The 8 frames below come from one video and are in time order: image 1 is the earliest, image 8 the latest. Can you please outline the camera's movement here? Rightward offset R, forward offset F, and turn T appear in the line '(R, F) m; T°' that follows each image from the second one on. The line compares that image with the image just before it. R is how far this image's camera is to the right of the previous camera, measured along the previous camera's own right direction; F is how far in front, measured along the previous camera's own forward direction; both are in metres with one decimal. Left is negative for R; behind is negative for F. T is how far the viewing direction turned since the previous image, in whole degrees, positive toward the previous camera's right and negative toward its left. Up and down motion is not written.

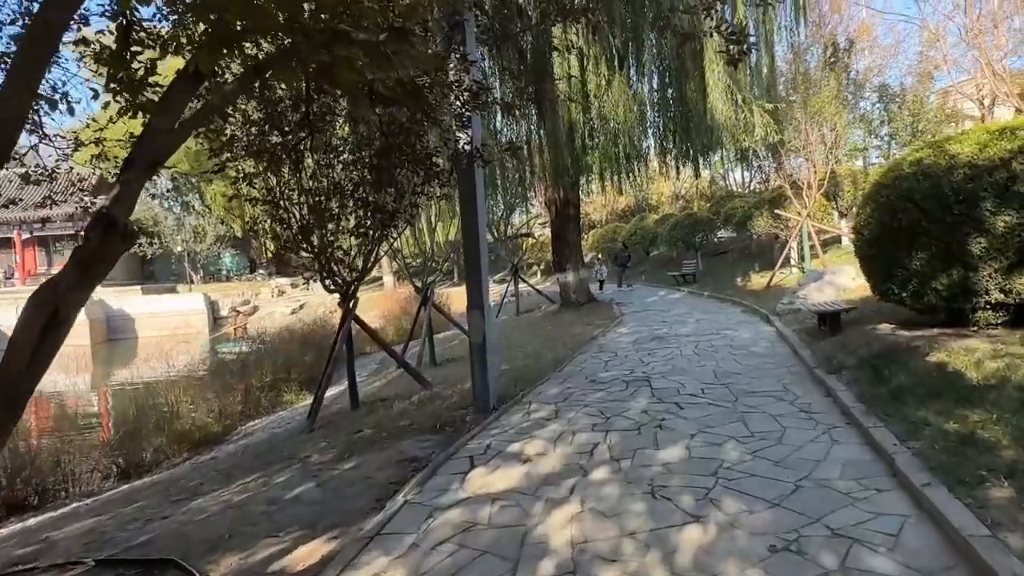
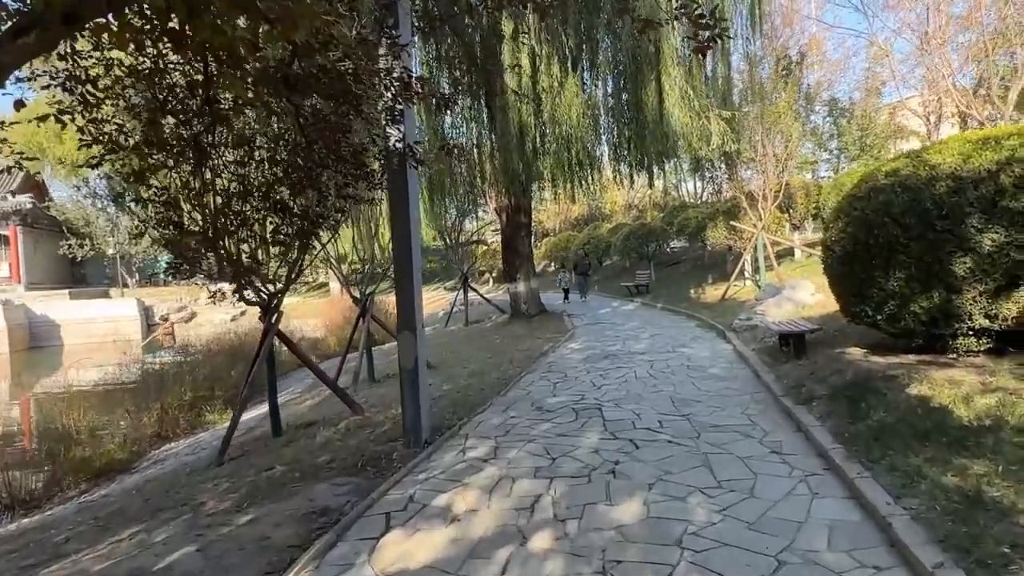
(+0.1, +0.6) m; +4°
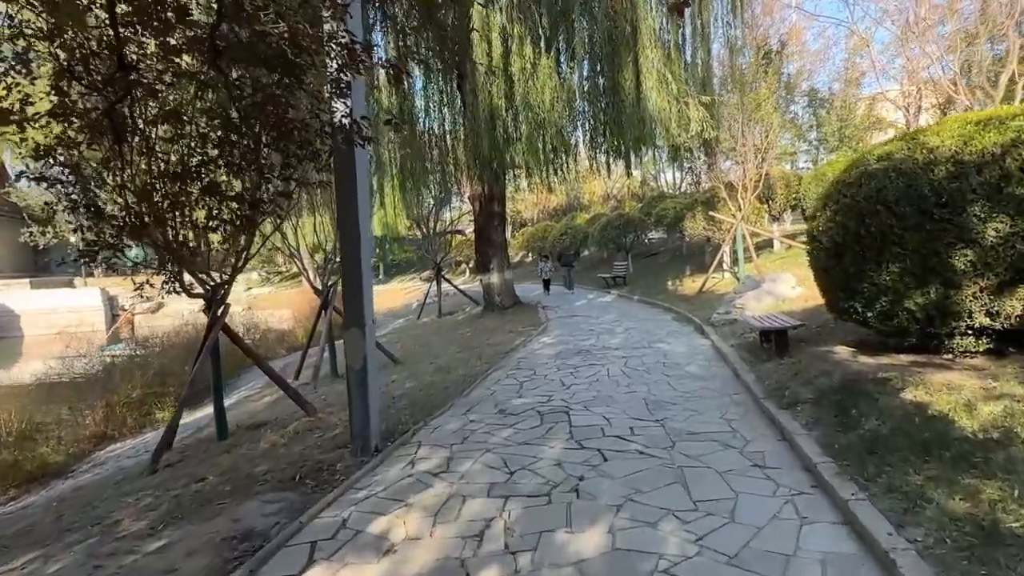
(+0.1, +0.4) m; +2°
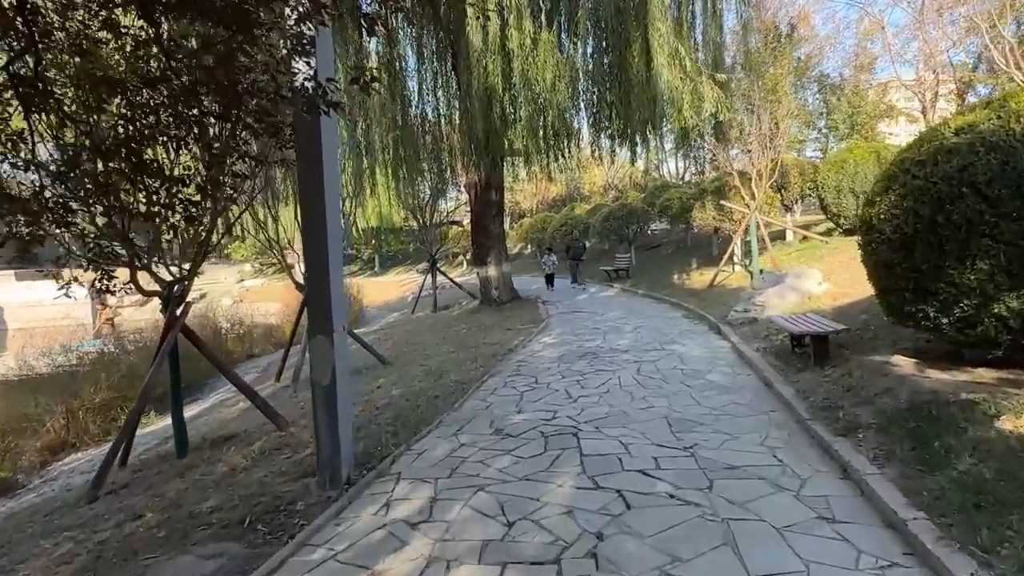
(0.0, +0.7) m; 0°
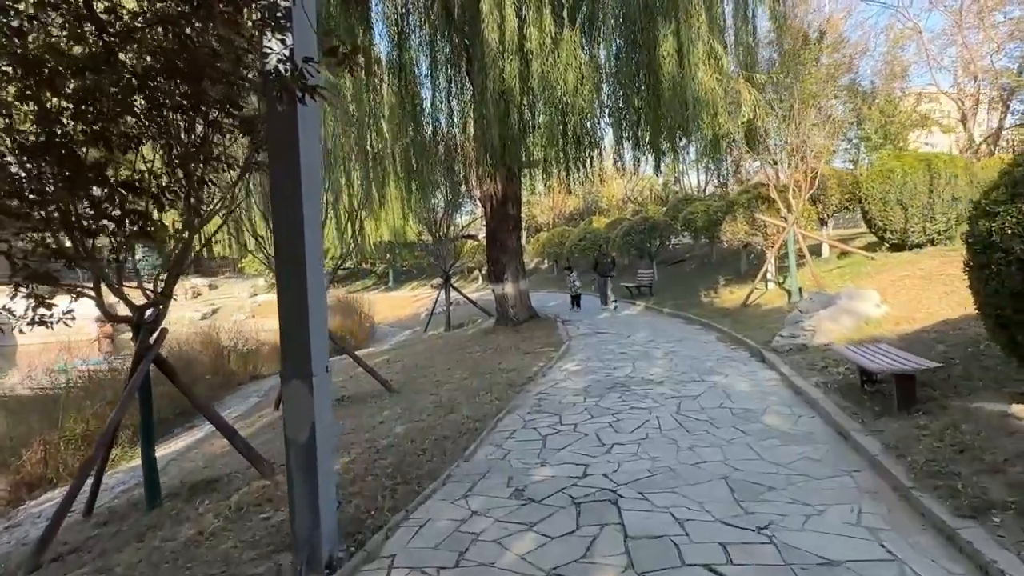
(0.0, +0.7) m; -1°
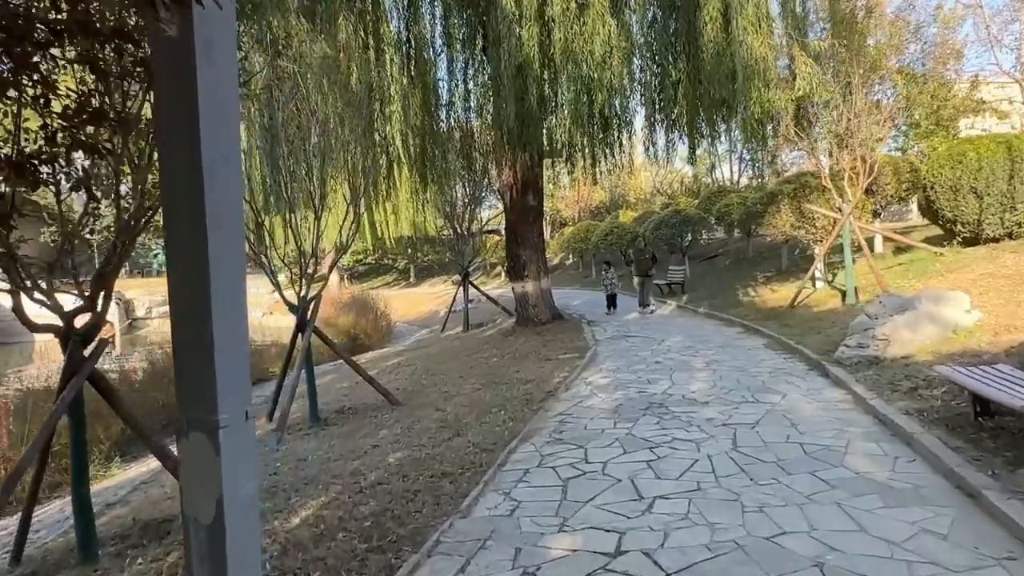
(+0.1, +0.9) m; -2°
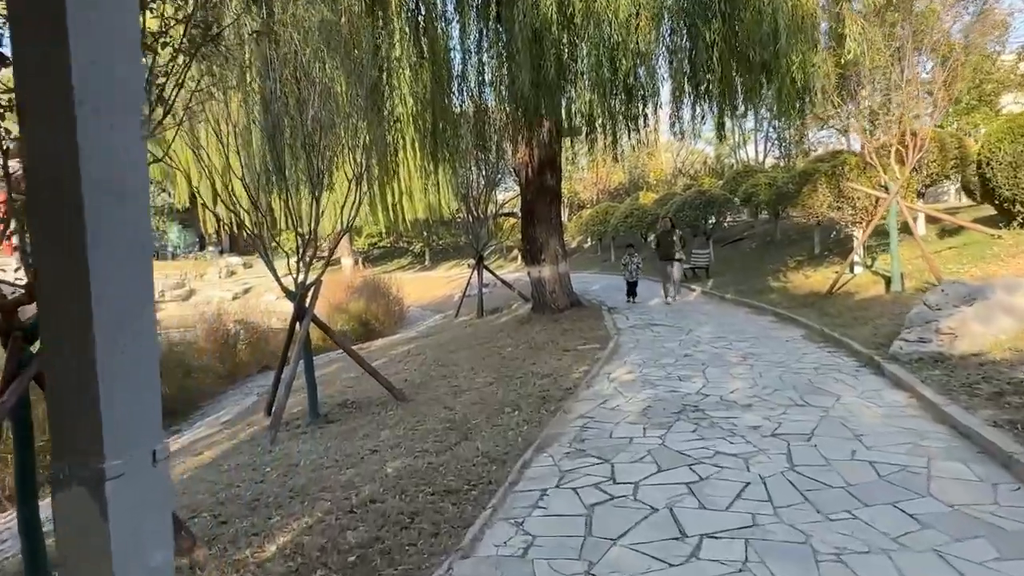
(0.0, +0.6) m; -1°
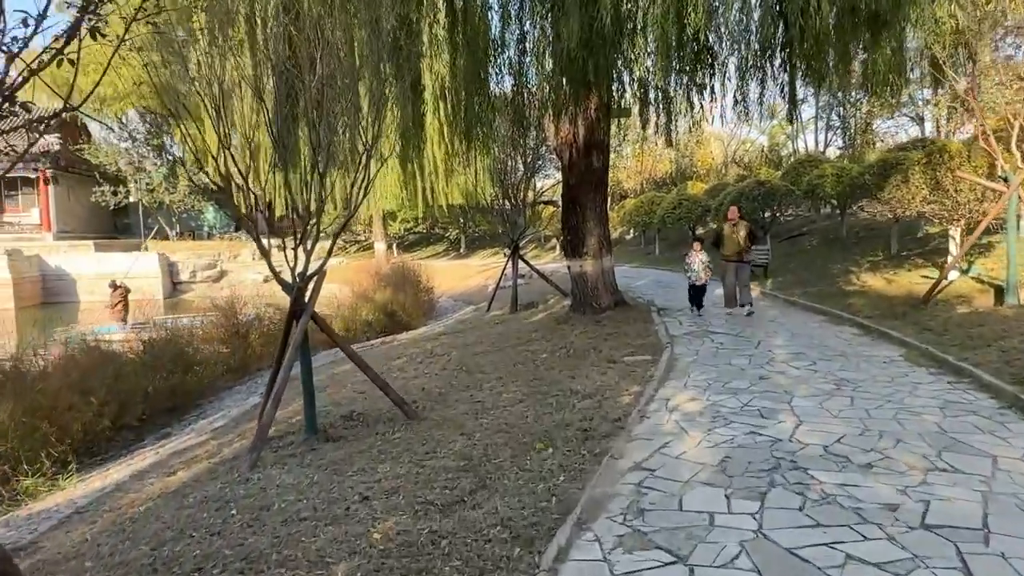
(0.0, +1.1) m; -3°
